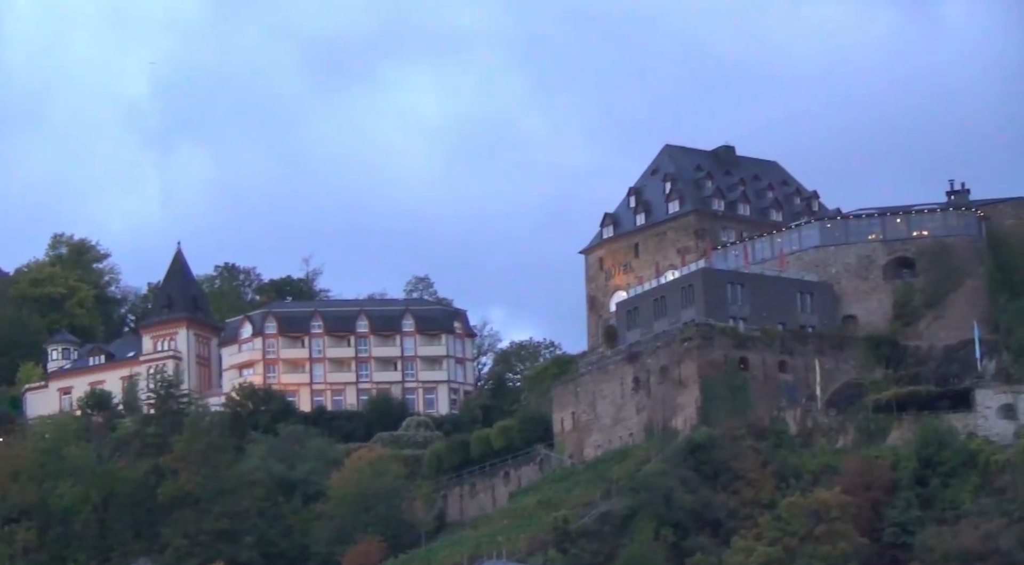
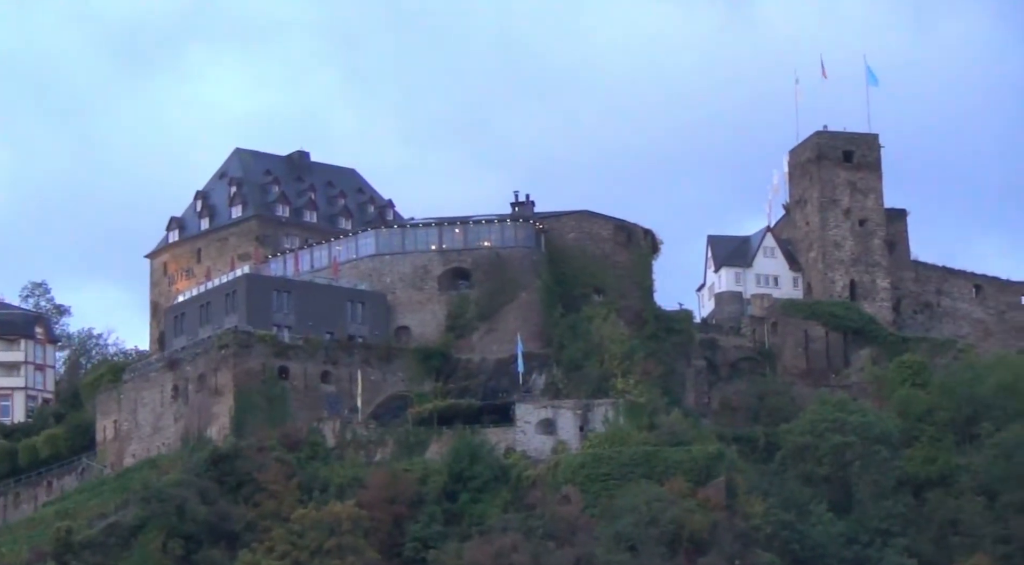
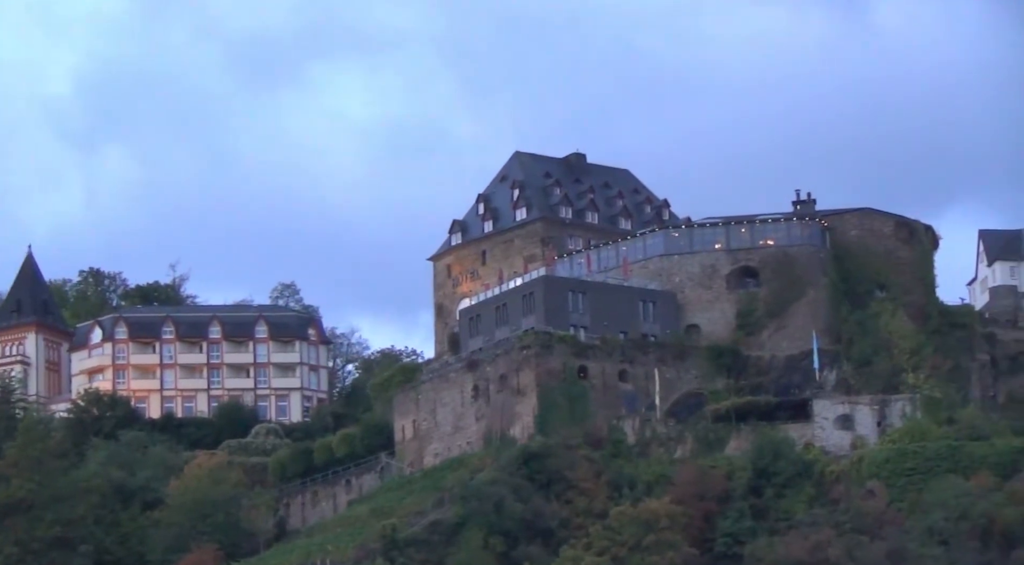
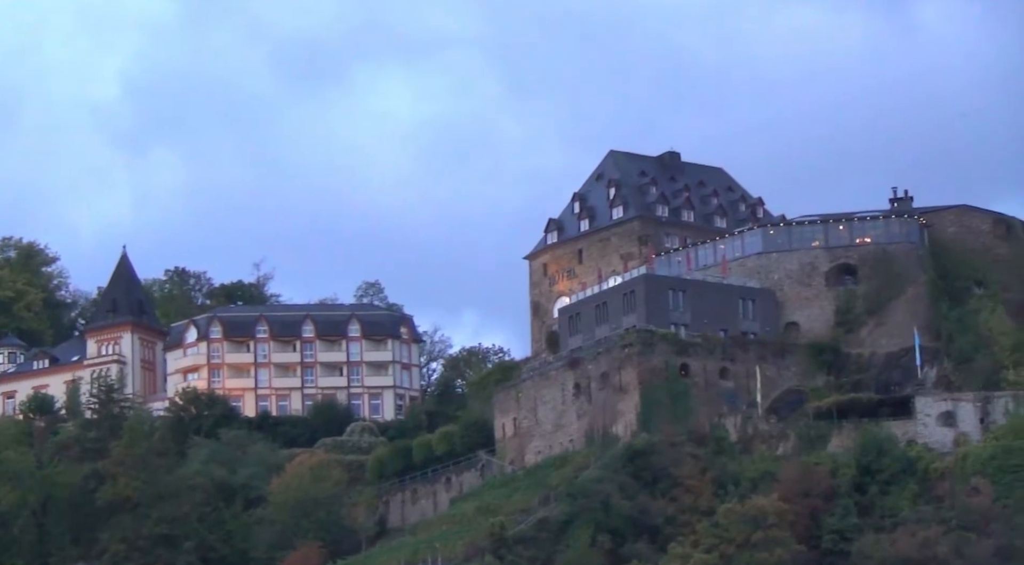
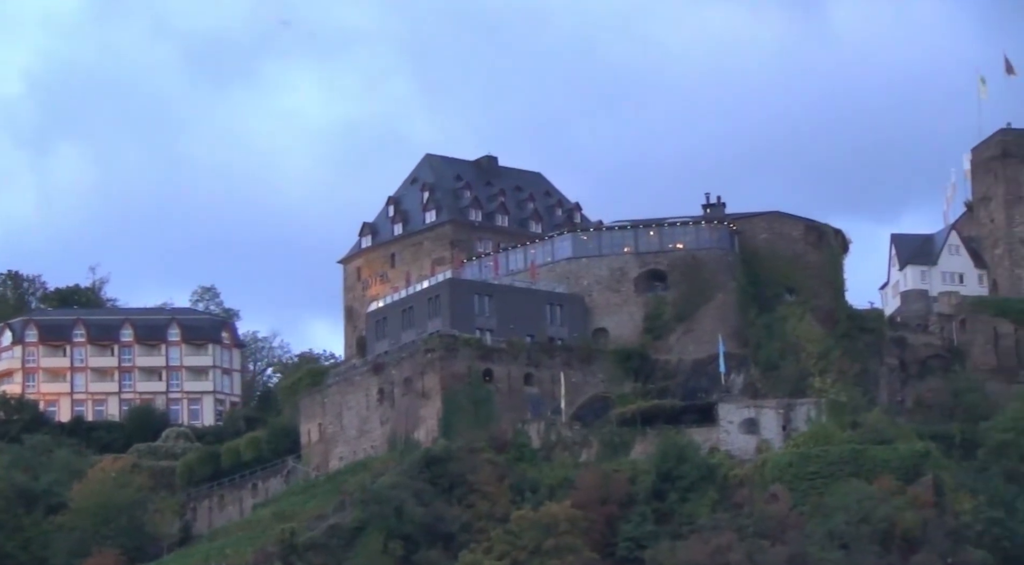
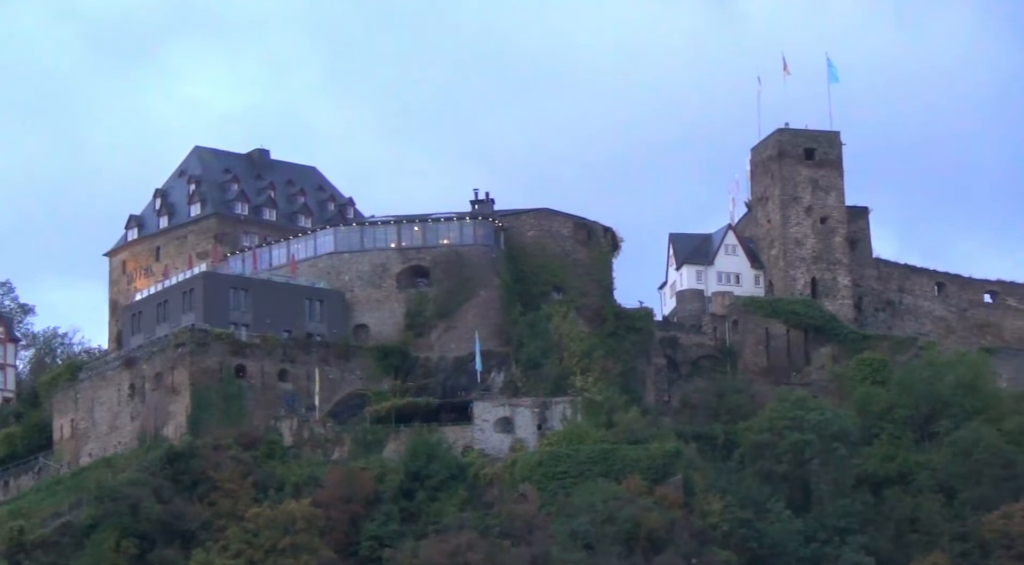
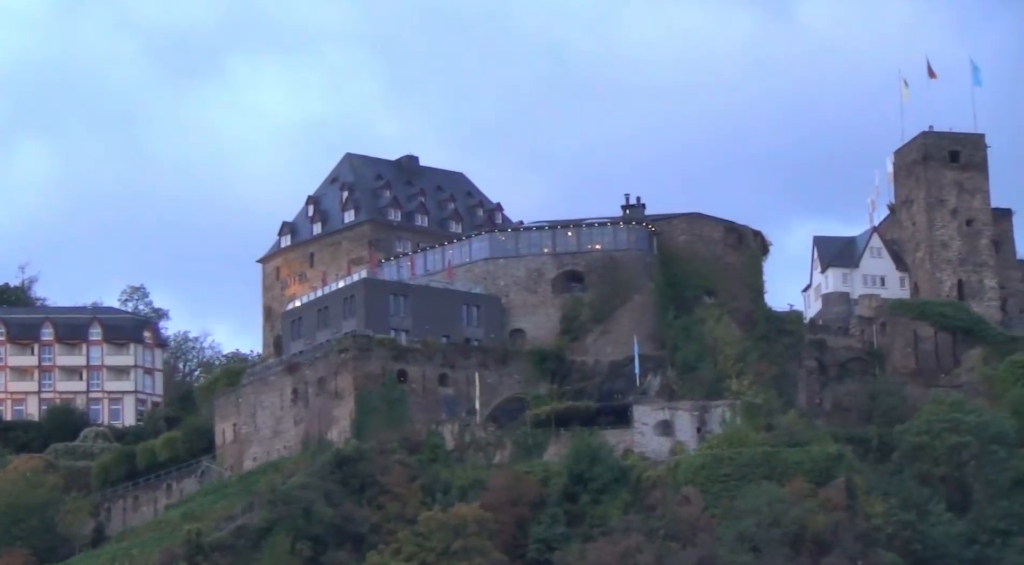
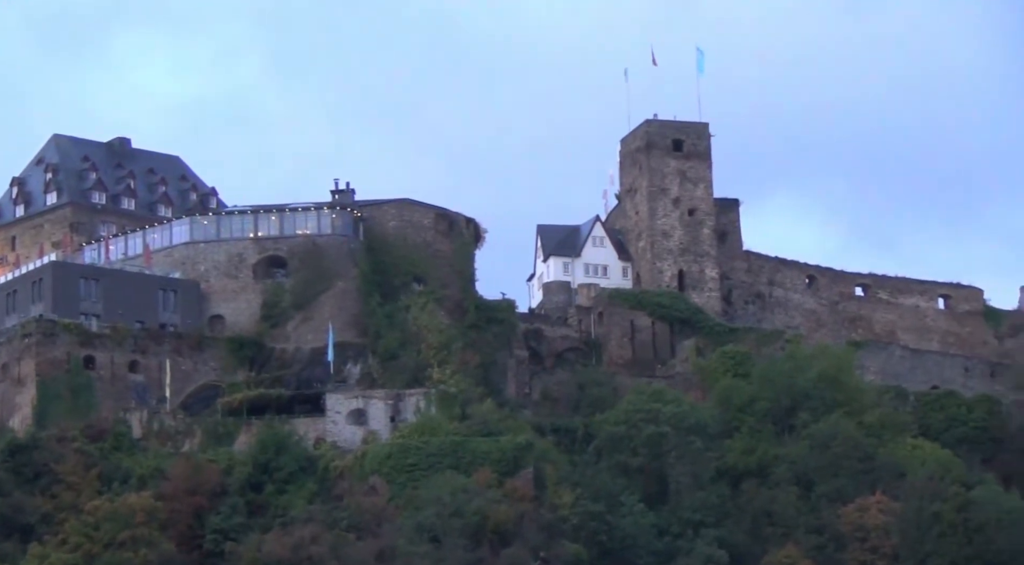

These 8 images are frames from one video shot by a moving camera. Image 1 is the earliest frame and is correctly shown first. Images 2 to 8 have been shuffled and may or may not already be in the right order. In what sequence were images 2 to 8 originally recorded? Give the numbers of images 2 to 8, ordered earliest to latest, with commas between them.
4, 3, 5, 7, 2, 6, 8
